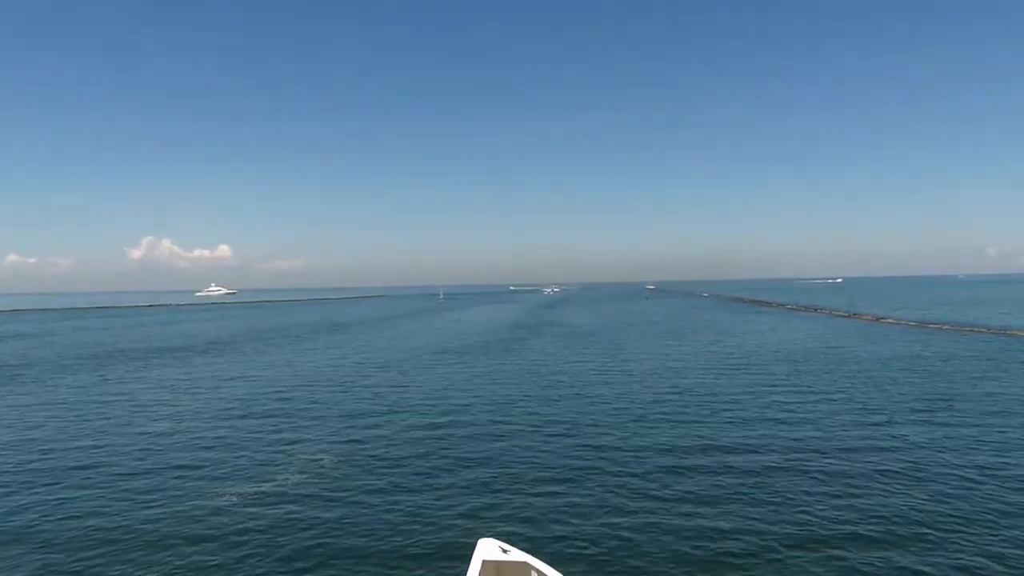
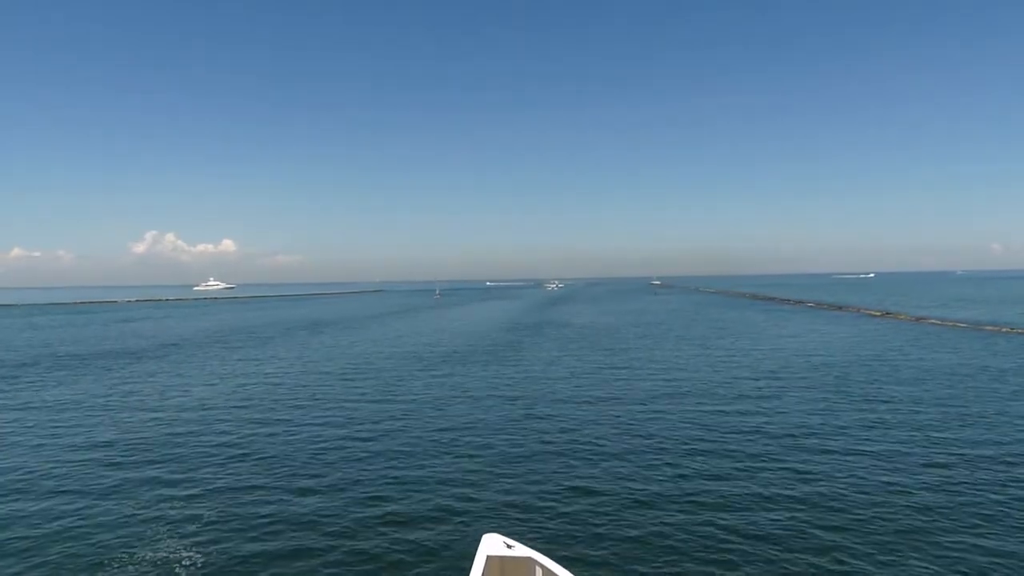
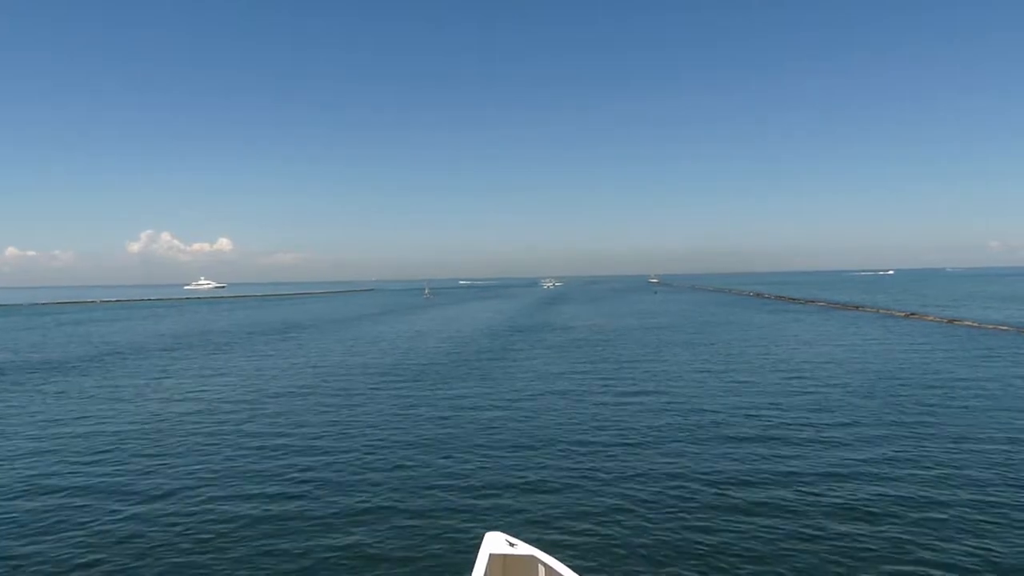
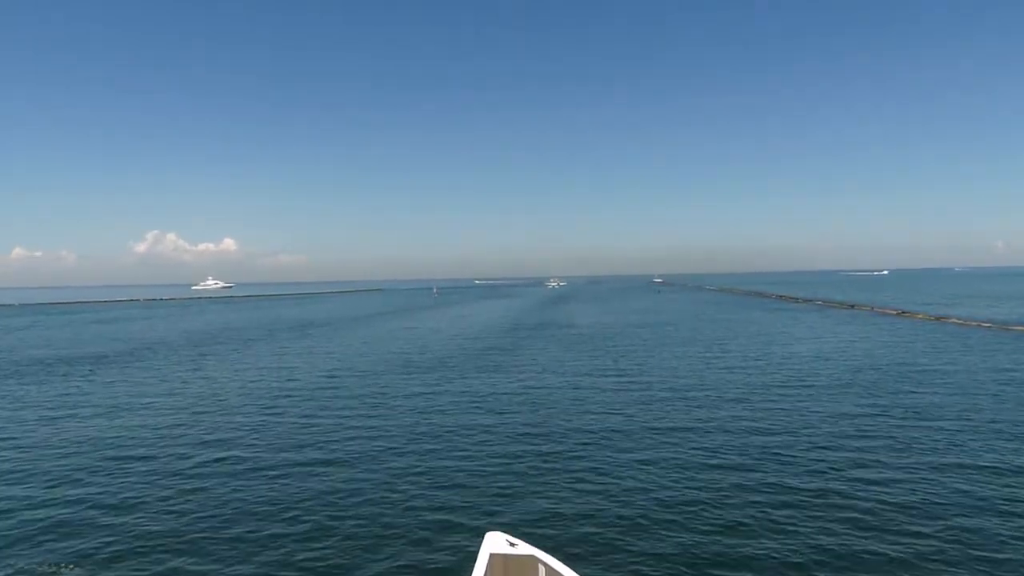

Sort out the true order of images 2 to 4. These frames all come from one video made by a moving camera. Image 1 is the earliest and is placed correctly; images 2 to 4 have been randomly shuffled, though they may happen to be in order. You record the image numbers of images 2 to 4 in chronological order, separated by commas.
2, 4, 3
